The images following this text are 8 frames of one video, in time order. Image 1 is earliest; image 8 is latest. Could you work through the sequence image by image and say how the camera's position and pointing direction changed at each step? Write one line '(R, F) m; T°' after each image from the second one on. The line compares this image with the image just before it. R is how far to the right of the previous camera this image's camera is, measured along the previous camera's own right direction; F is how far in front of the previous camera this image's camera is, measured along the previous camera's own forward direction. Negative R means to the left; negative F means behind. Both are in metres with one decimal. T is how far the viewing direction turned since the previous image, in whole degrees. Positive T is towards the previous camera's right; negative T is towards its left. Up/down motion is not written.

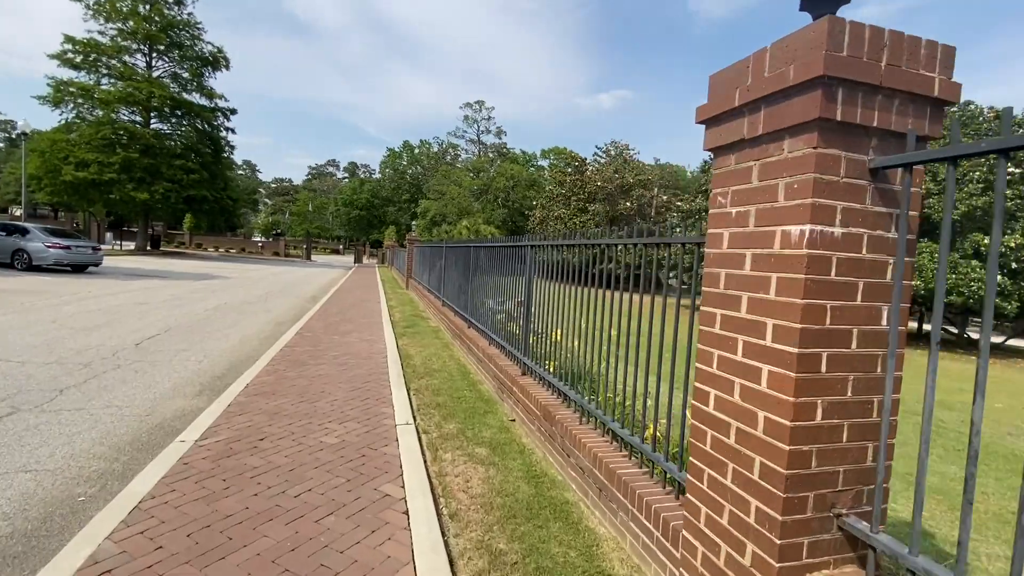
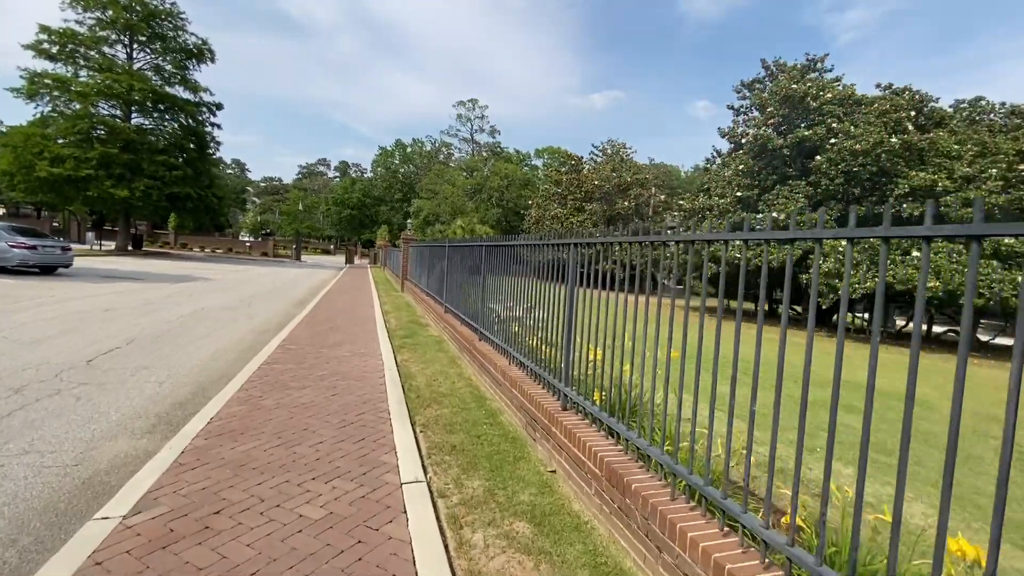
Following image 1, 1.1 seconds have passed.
(-0.3, +1.1) m; +1°
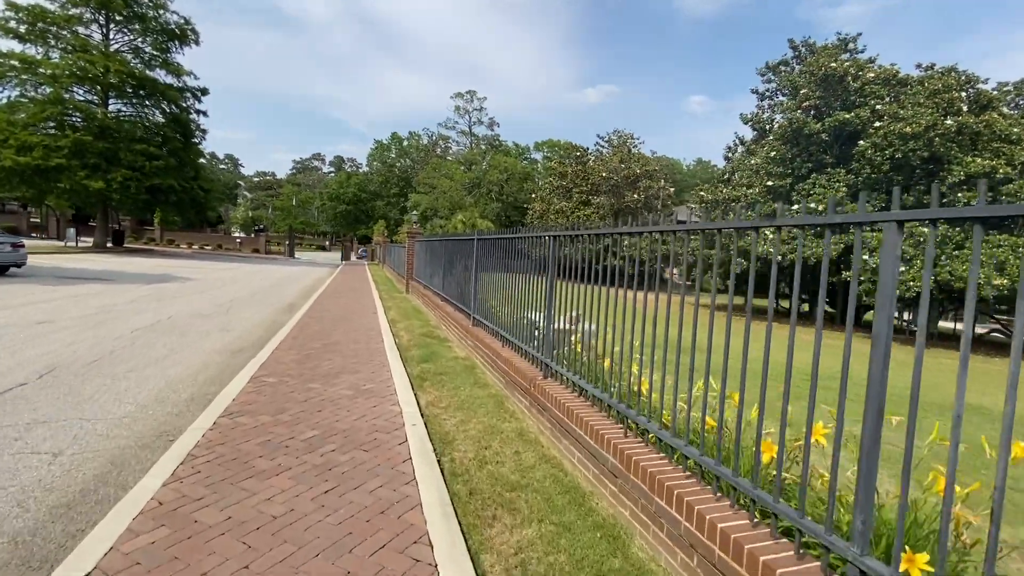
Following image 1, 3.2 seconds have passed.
(-0.6, +2.1) m; 0°
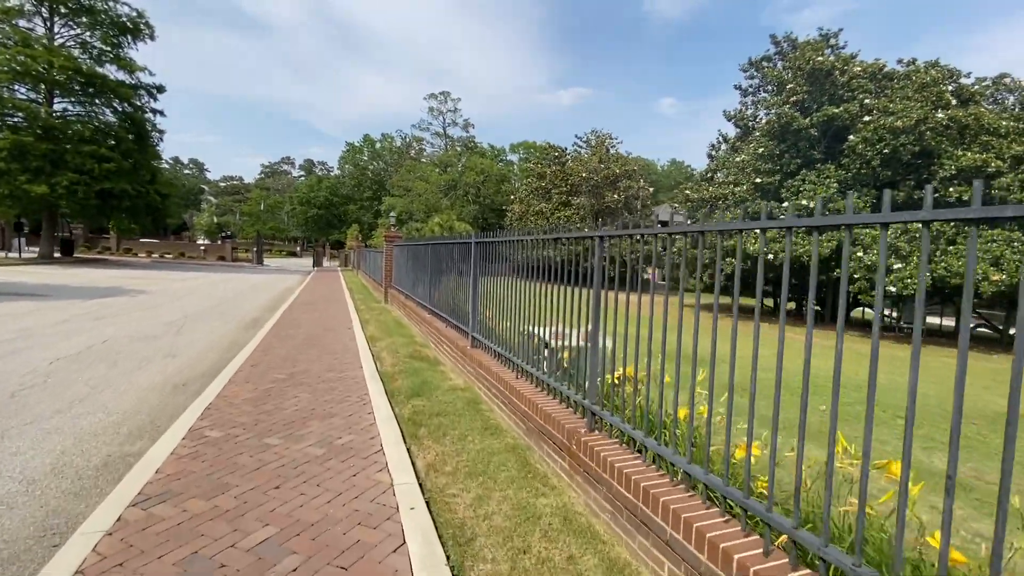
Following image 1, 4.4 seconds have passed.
(-0.3, +1.2) m; +2°
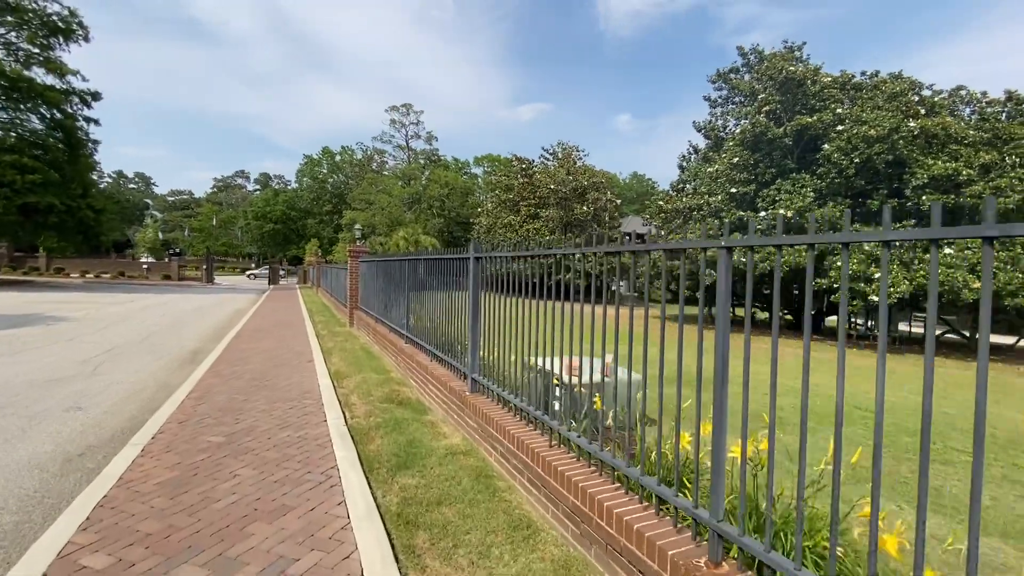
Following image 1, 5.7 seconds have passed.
(-0.4, +1.3) m; +4°
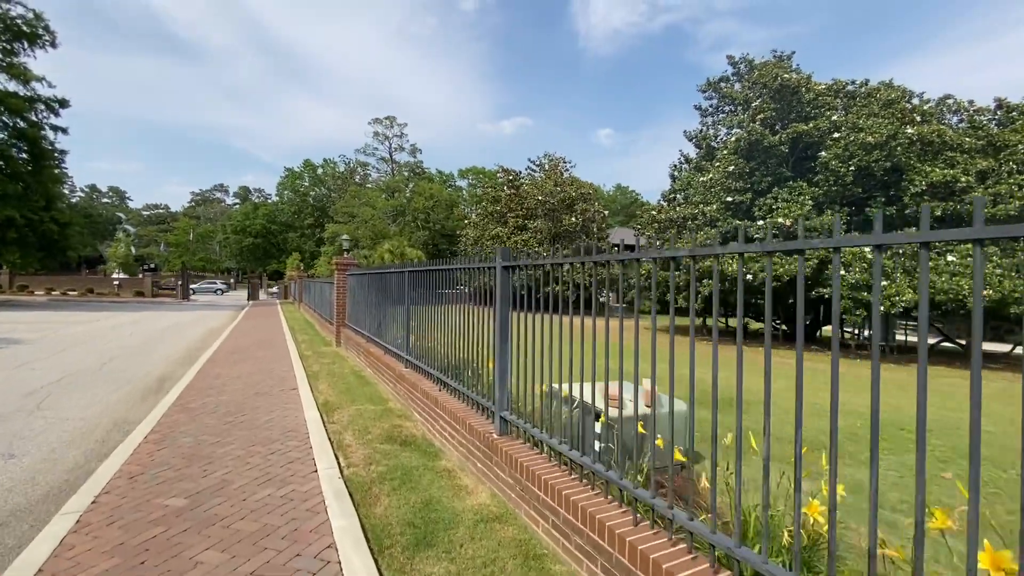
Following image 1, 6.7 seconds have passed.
(-0.3, +0.9) m; +2°
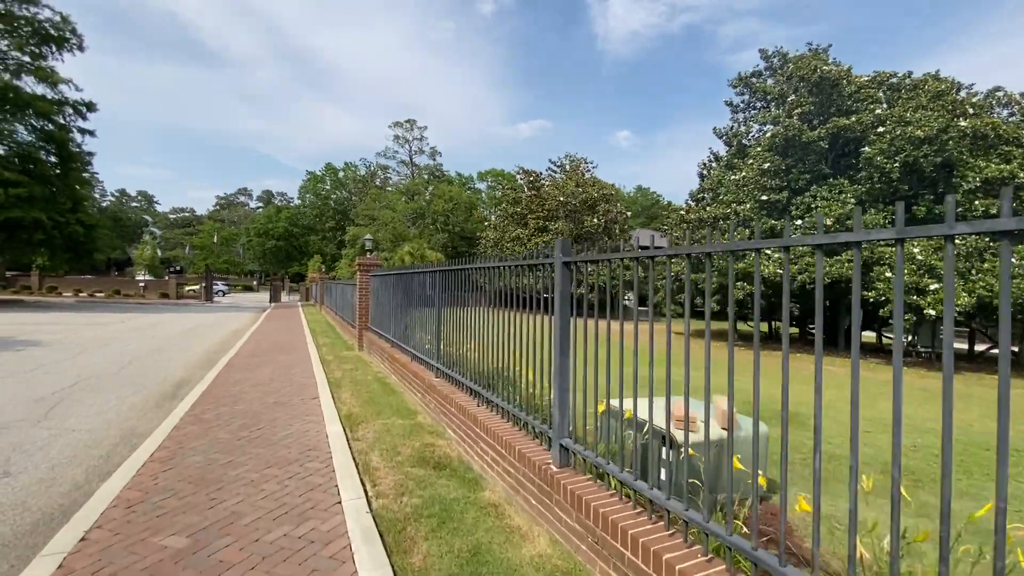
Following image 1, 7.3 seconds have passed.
(-0.2, +0.6) m; -2°
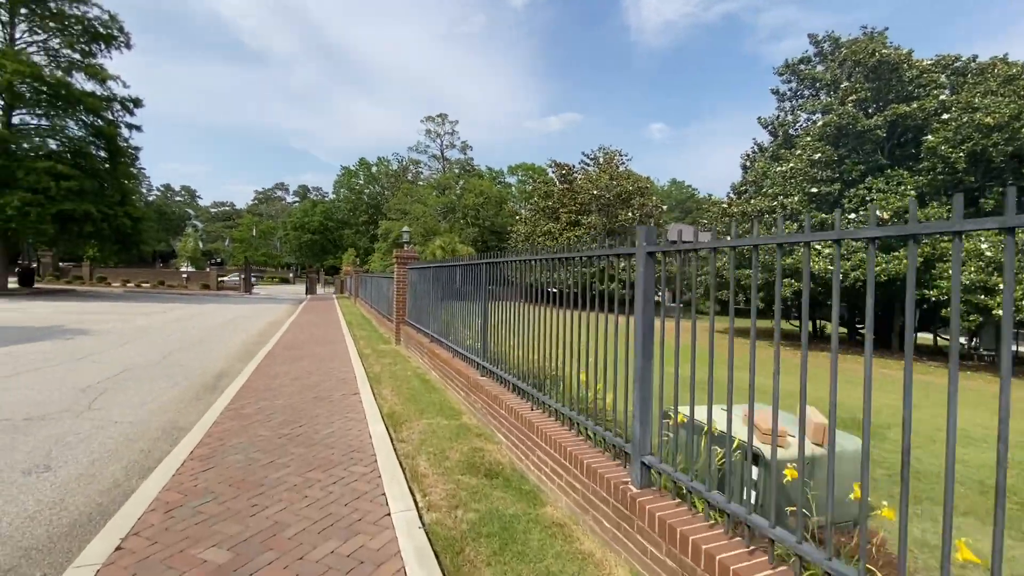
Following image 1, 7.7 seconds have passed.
(-0.2, +0.3) m; -3°
